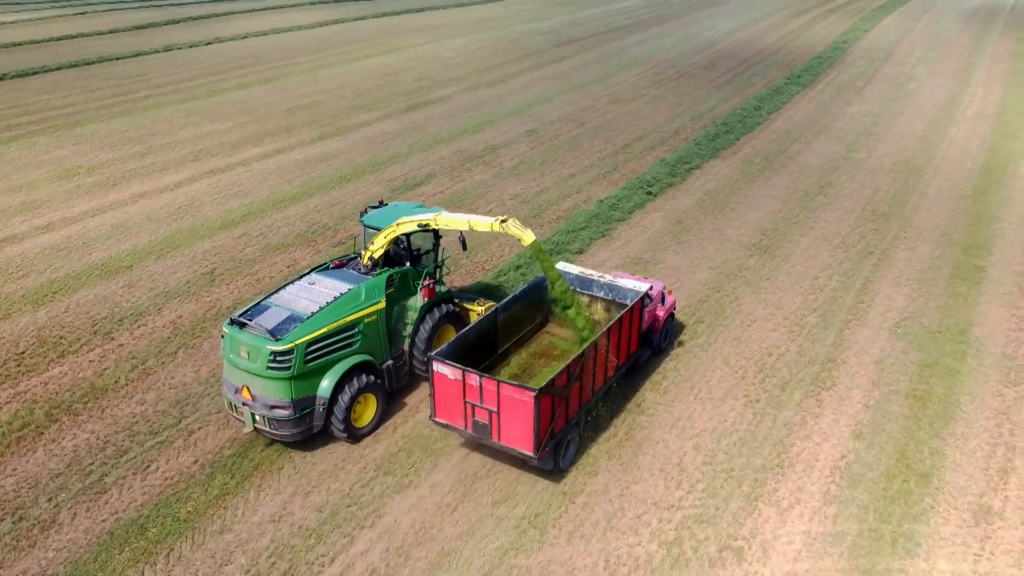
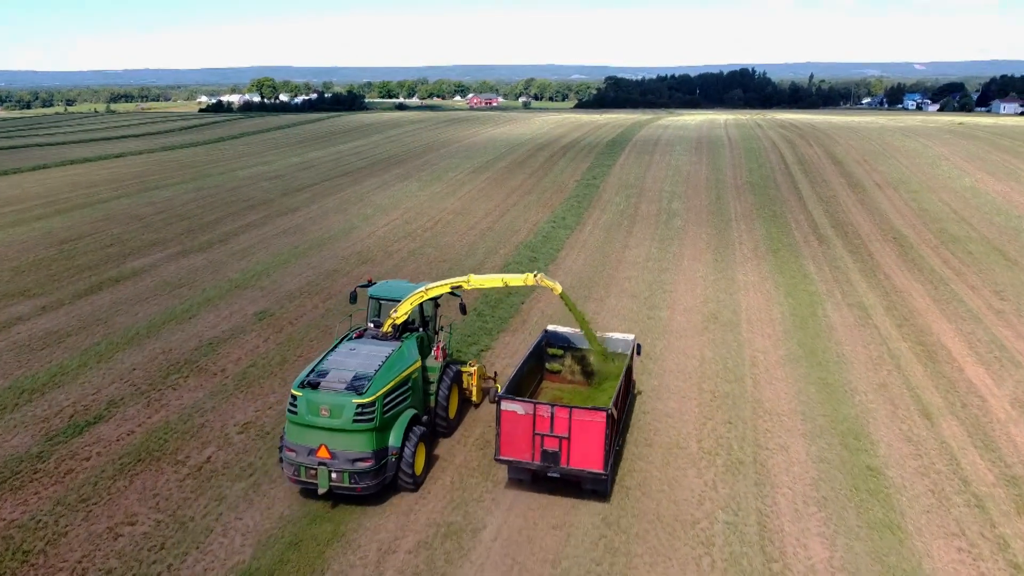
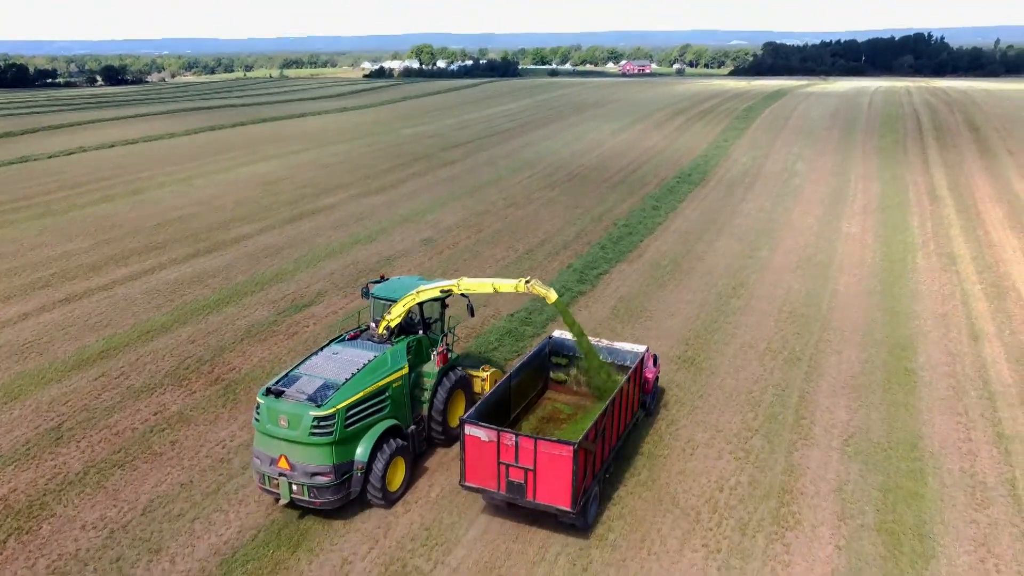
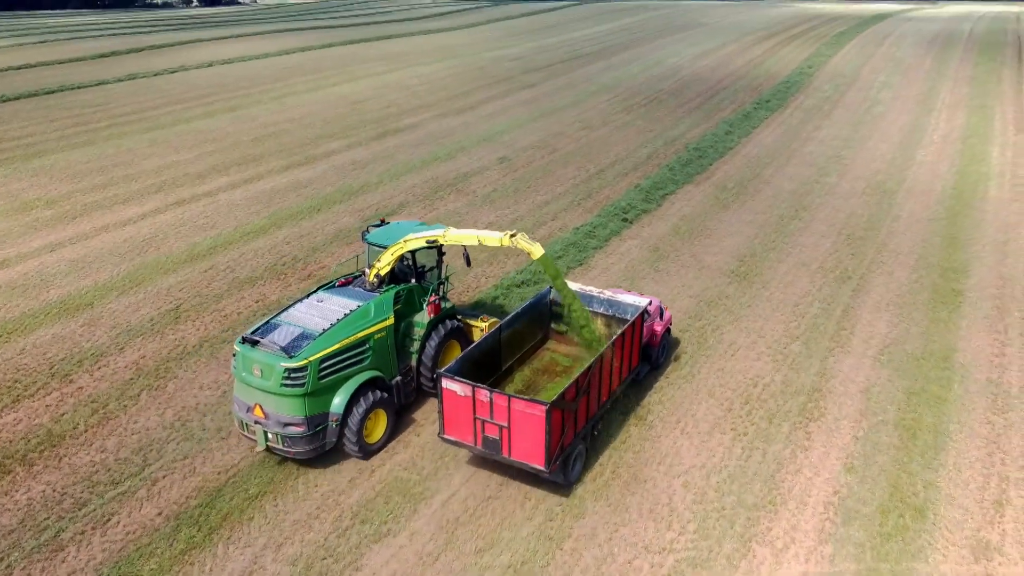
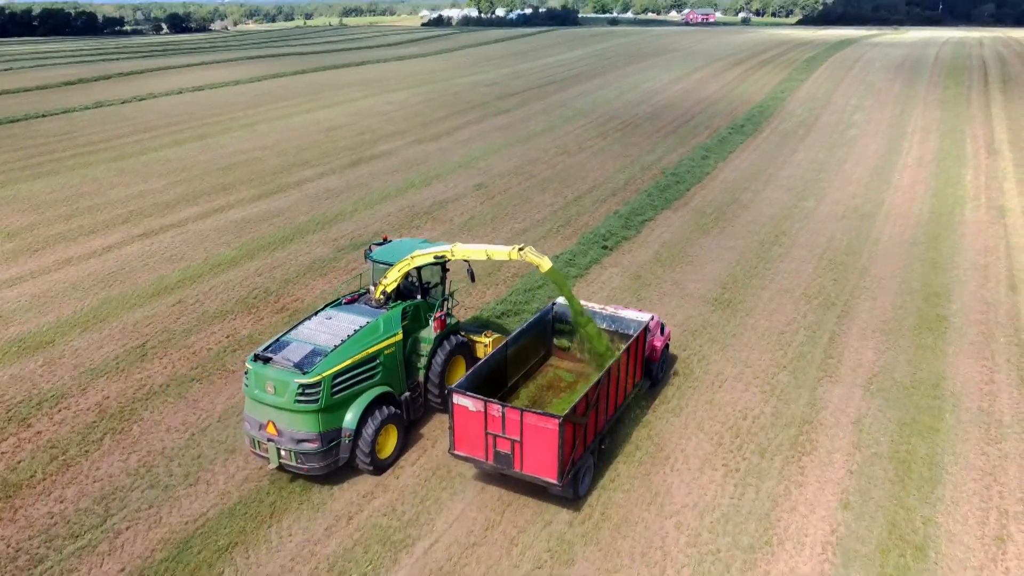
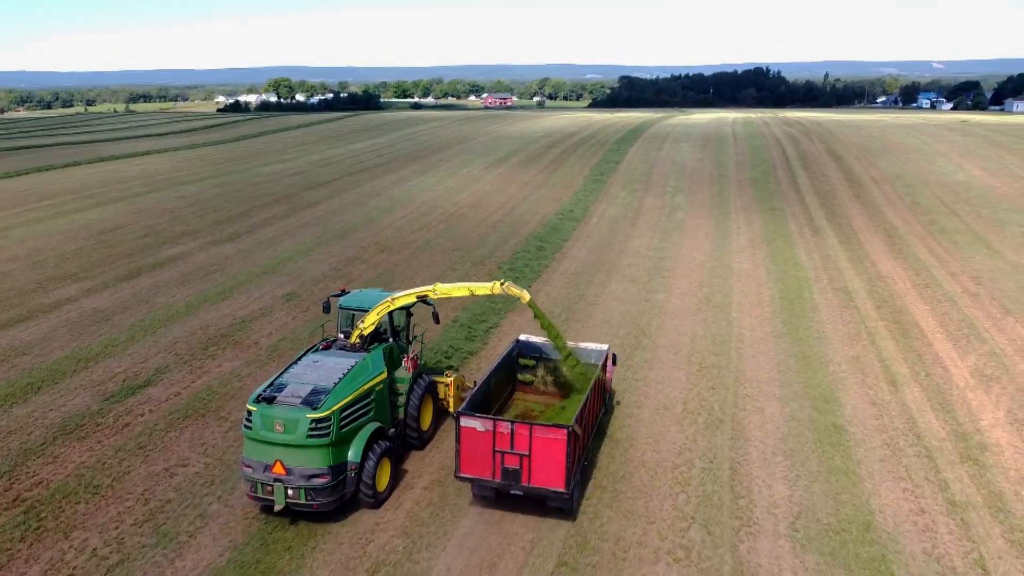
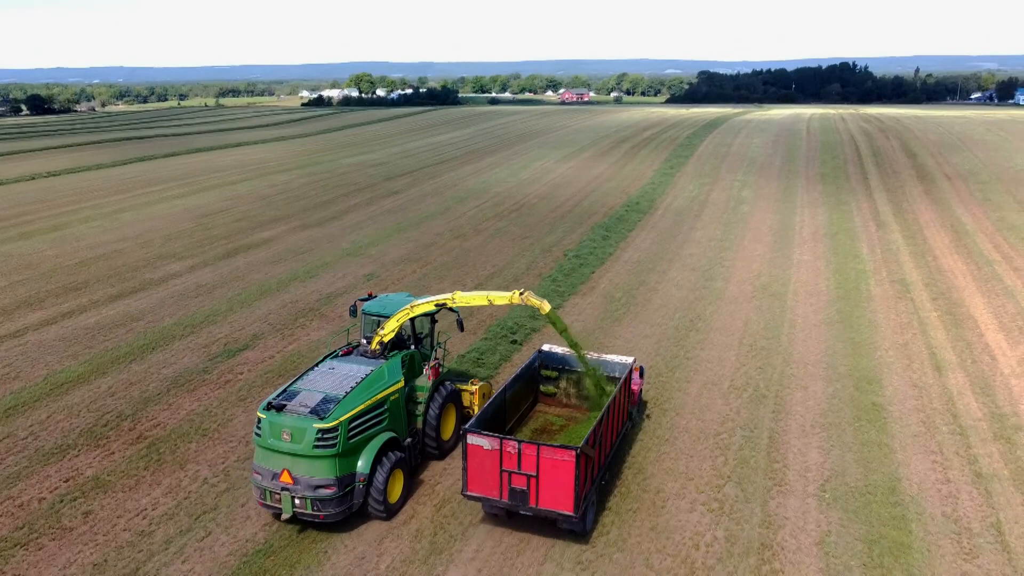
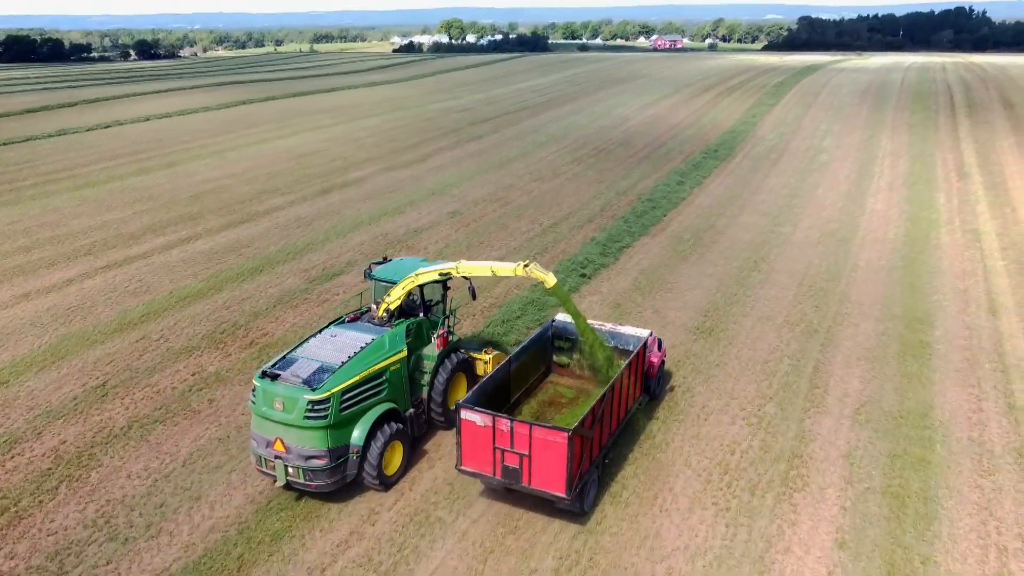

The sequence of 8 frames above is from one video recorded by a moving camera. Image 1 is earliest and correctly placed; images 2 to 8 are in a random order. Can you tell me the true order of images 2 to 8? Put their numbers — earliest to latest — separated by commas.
4, 5, 8, 3, 7, 6, 2
